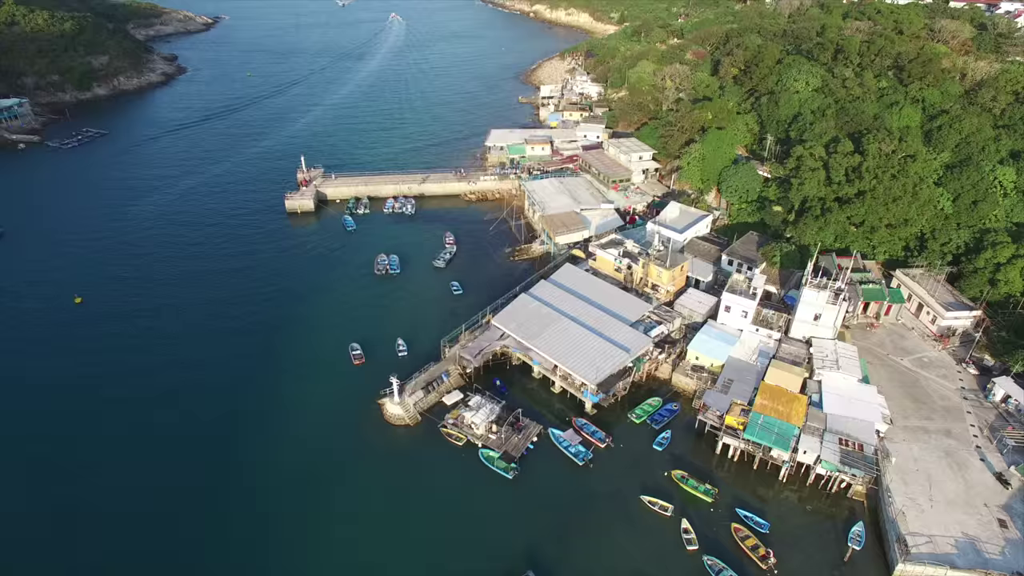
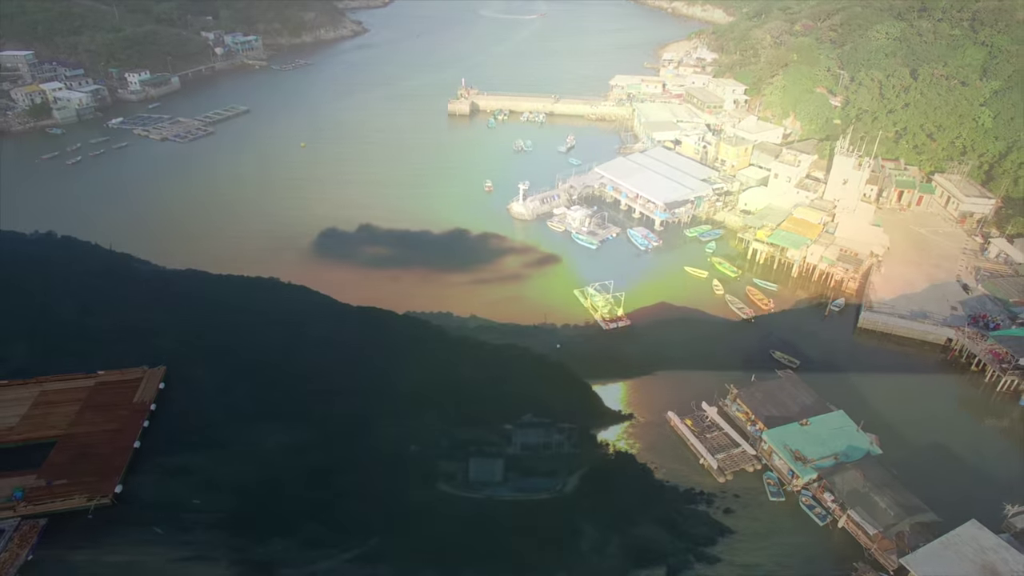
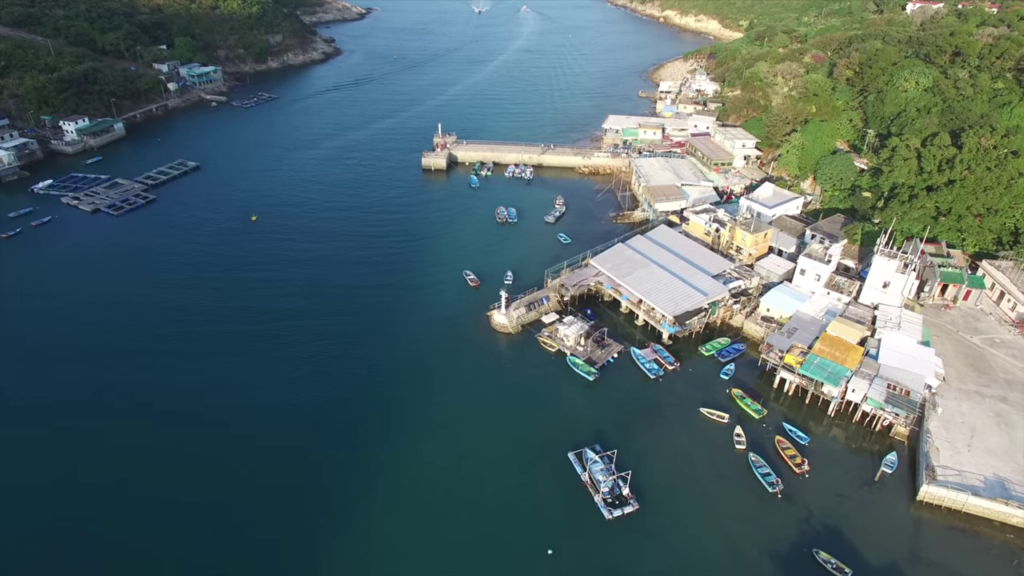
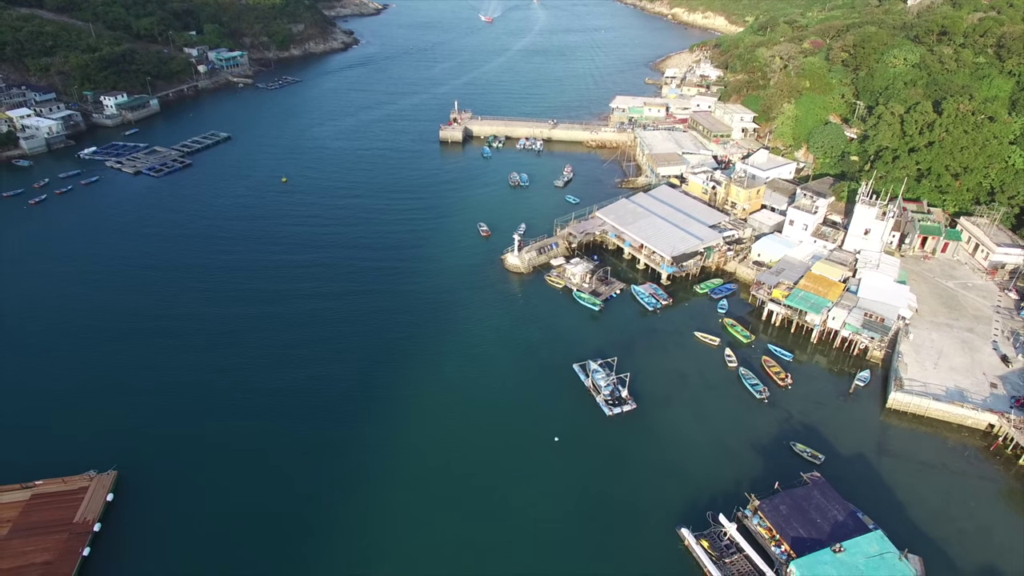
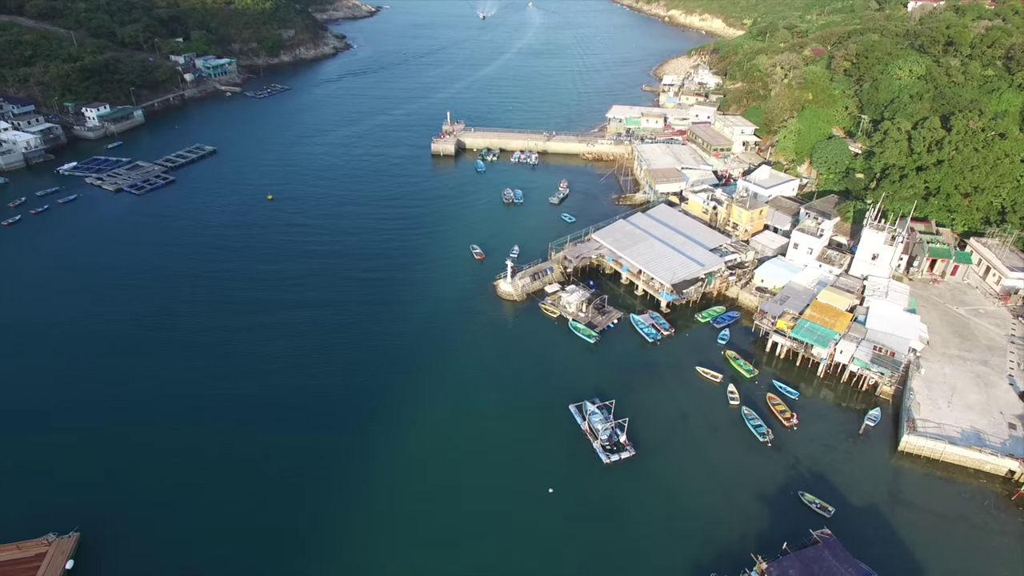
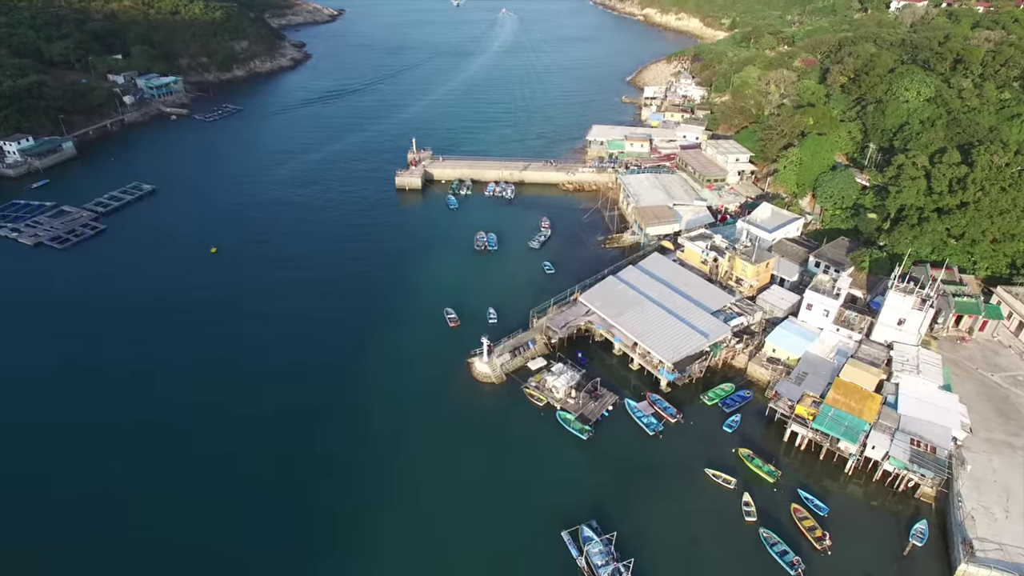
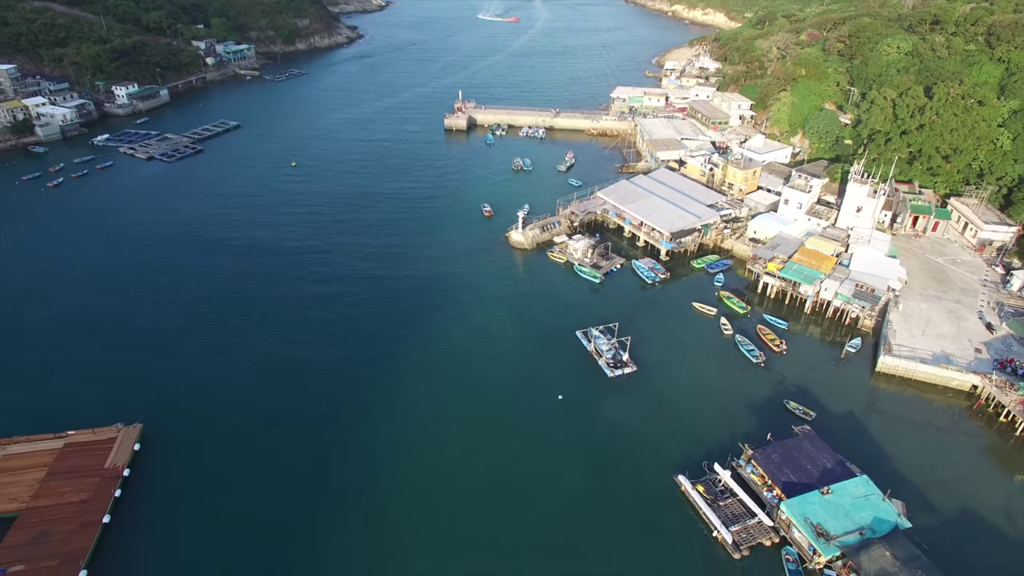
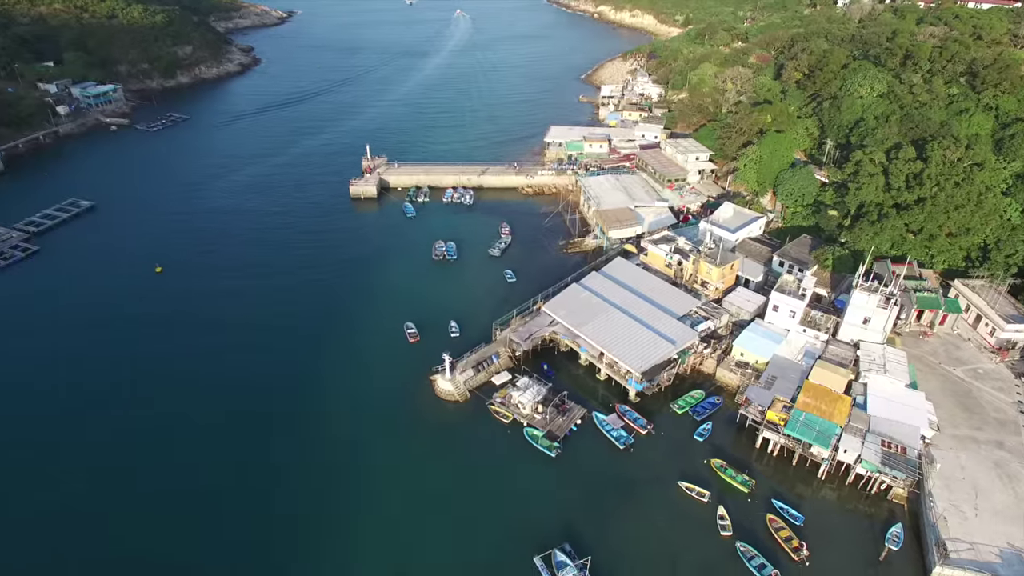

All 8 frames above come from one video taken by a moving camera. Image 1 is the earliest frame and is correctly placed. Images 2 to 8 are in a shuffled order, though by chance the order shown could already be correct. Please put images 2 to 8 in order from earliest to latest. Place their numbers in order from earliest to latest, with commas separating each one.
8, 6, 3, 5, 4, 7, 2
